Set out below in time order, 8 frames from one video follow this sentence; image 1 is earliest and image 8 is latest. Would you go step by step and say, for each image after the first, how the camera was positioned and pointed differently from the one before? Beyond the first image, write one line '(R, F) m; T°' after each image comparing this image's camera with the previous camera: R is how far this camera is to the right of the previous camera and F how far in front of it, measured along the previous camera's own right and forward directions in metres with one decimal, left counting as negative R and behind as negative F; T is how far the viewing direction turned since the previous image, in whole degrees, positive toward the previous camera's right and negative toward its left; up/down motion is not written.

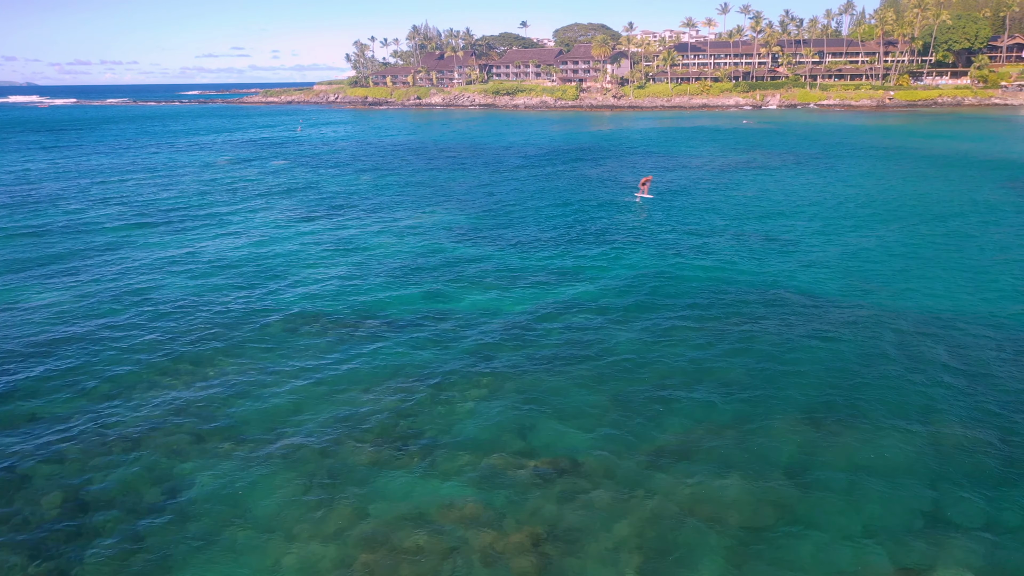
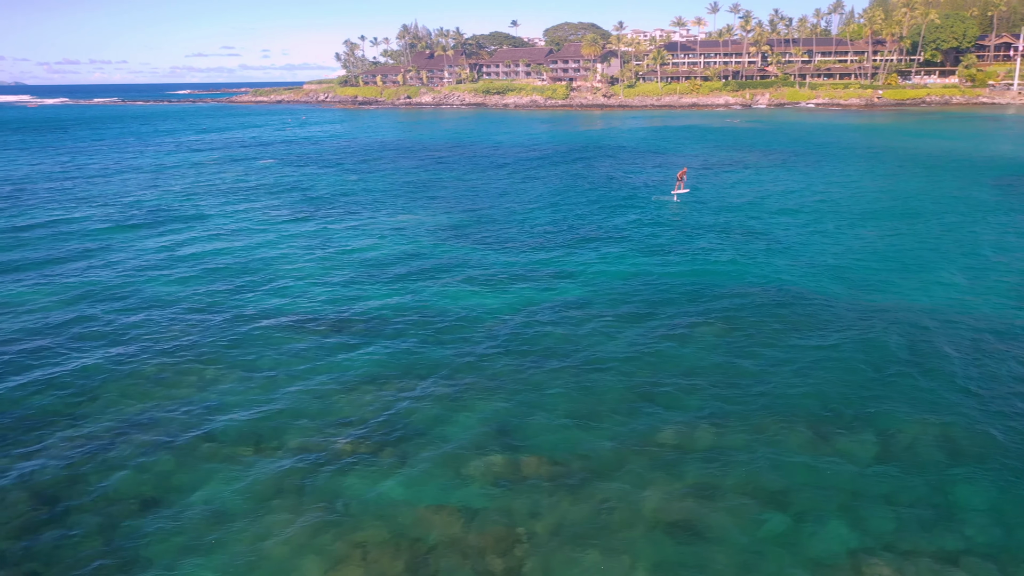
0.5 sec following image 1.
(-11.2, +1.4) m; +3°
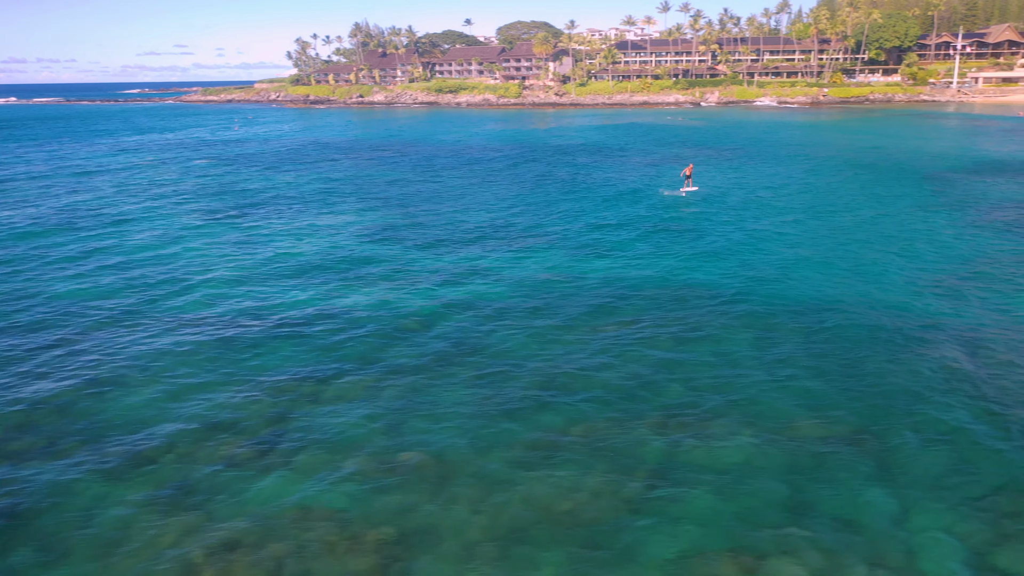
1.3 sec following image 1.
(+1.5, -0.1) m; +3°
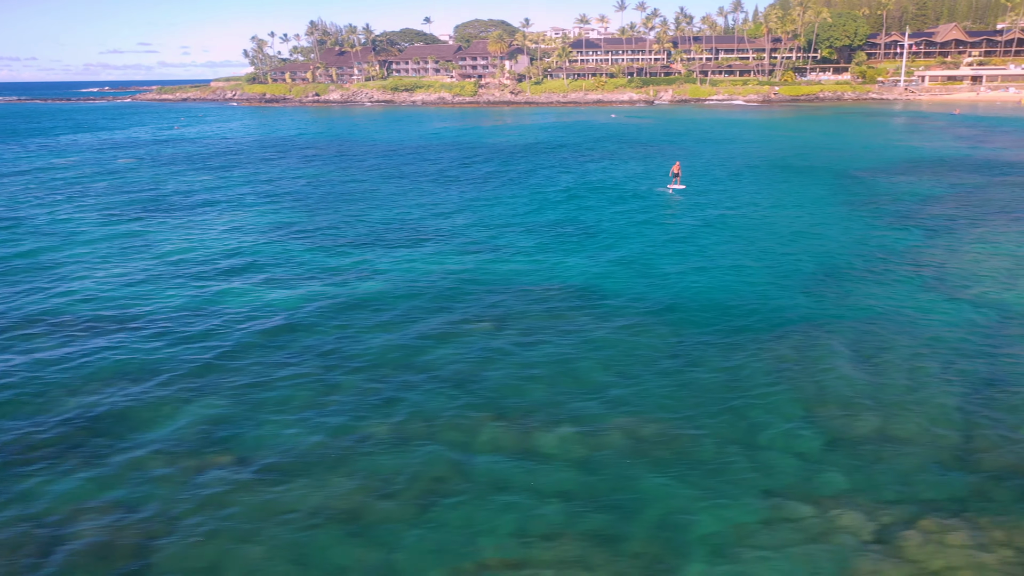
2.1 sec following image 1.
(+3.0, 0.0) m; +2°
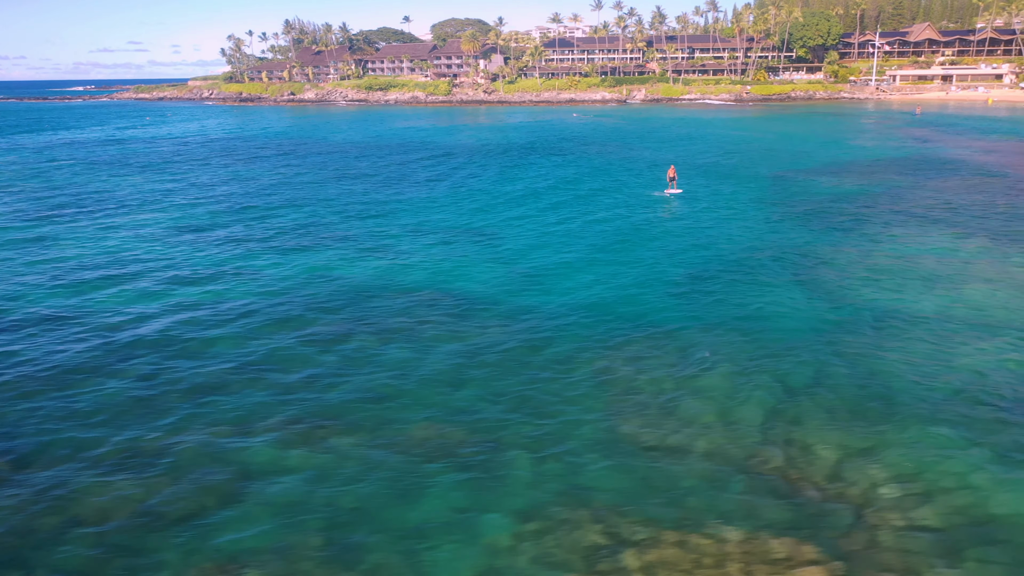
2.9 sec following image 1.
(+3.7, +0.4) m; +1°
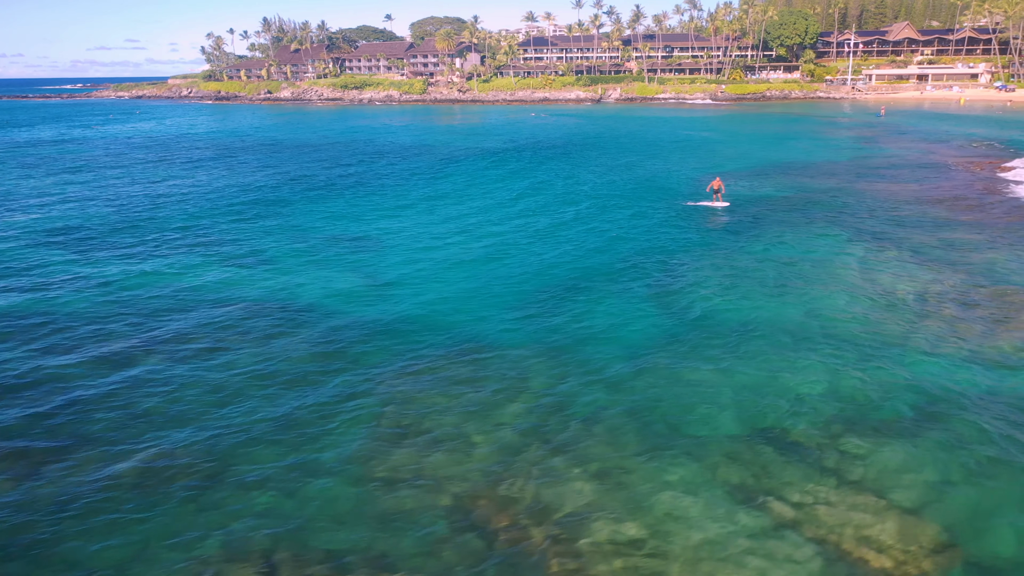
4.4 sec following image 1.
(+4.5, +1.7) m; +1°
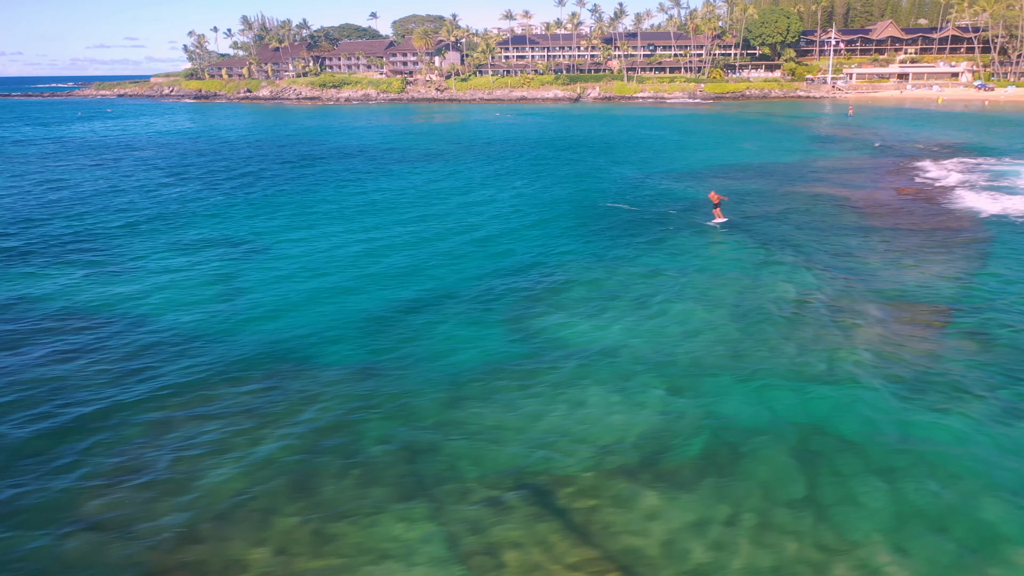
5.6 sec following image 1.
(+3.8, +2.1) m; 0°
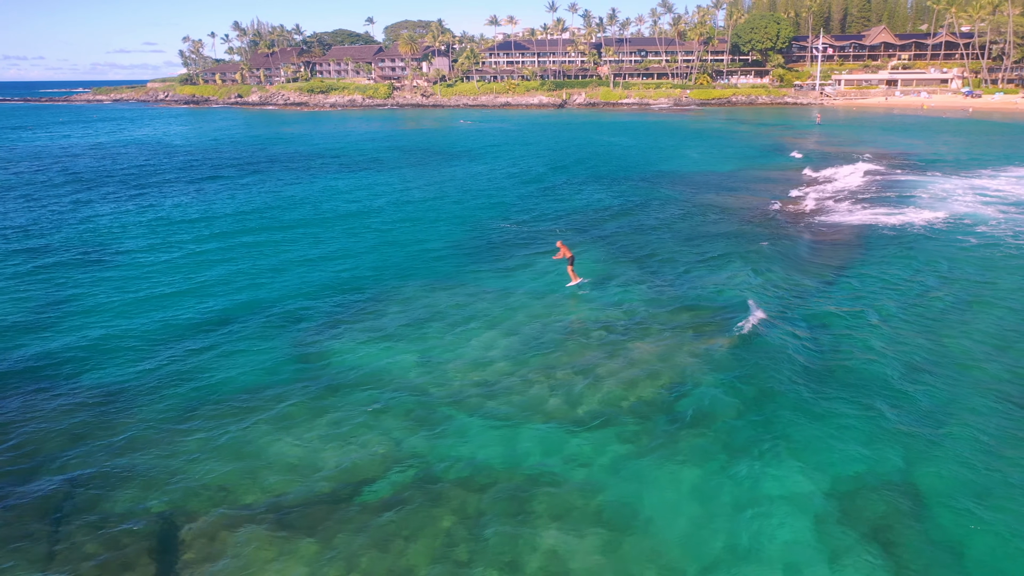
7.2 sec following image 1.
(+4.8, +1.5) m; 0°
